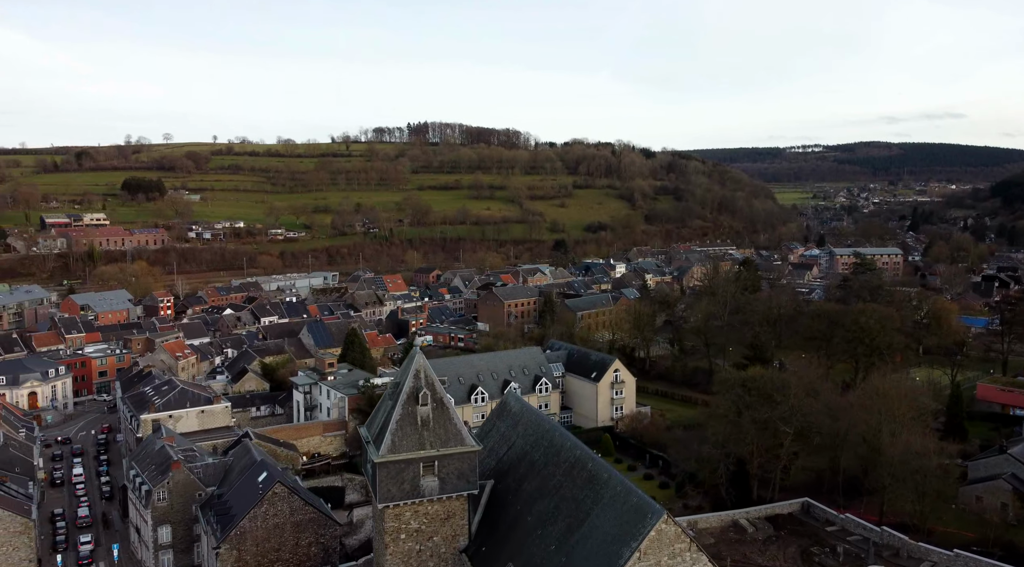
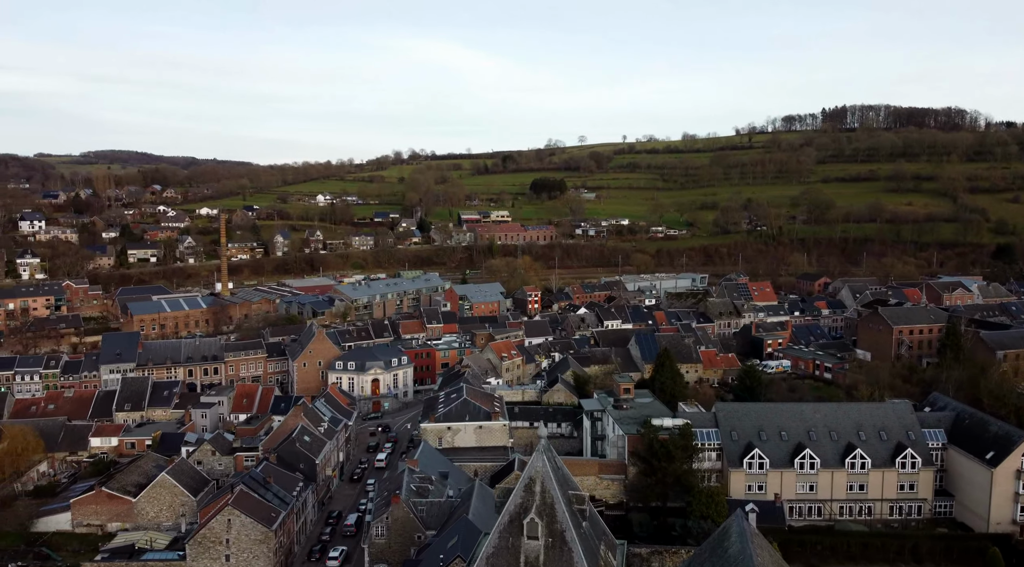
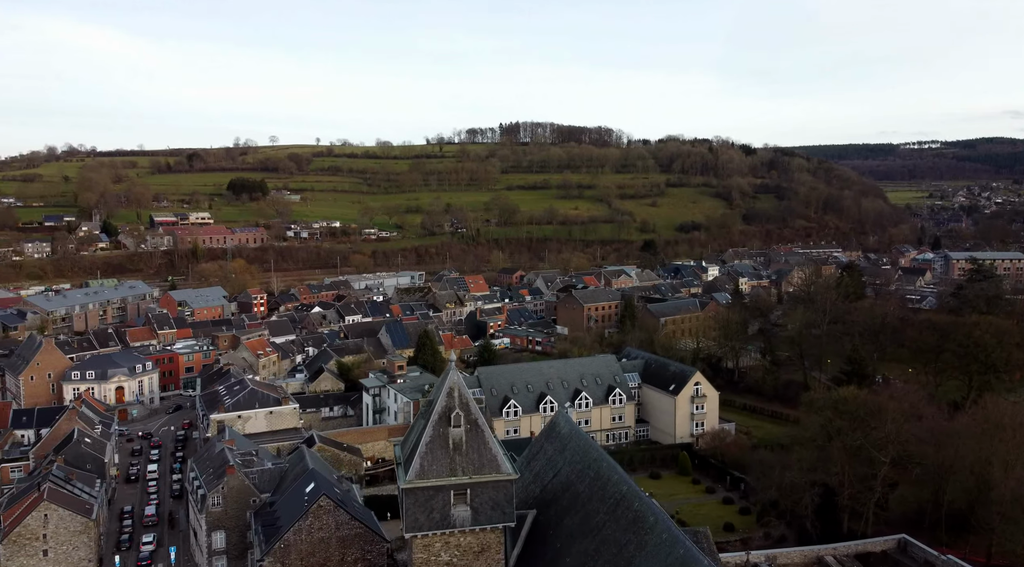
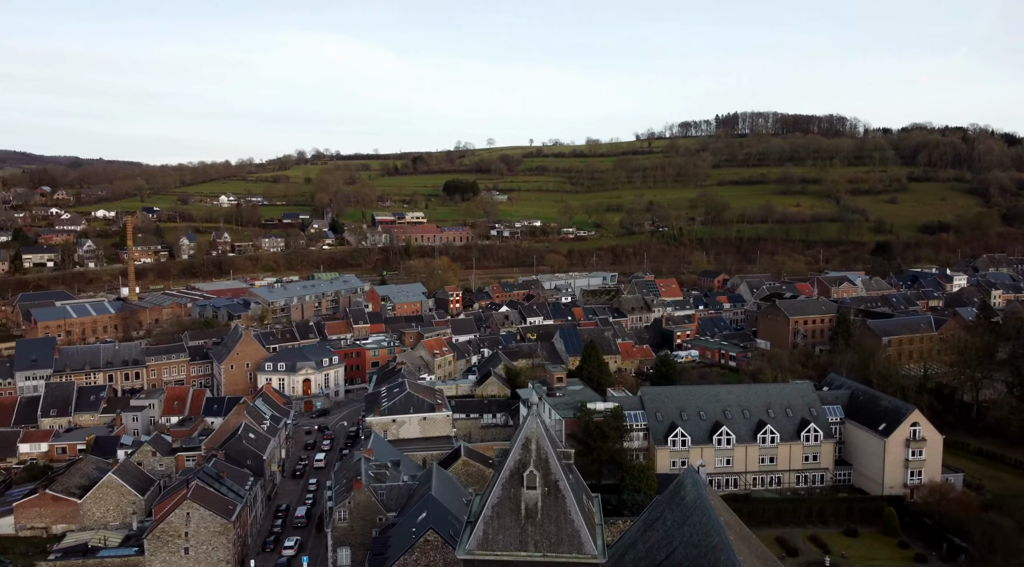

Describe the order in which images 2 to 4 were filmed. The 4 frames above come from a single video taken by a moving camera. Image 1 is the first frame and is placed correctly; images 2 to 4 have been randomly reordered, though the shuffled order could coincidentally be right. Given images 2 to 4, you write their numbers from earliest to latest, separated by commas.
3, 4, 2
